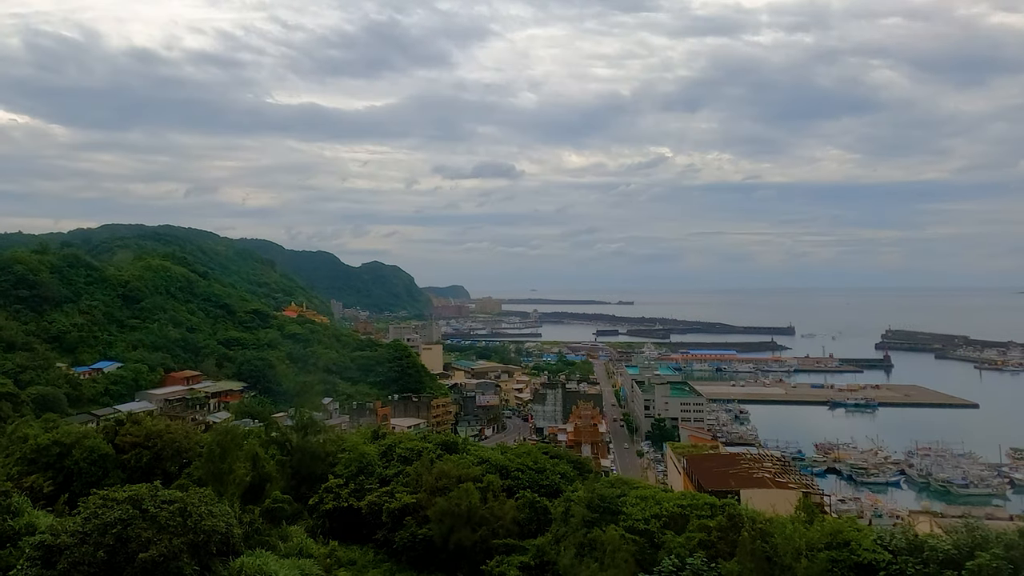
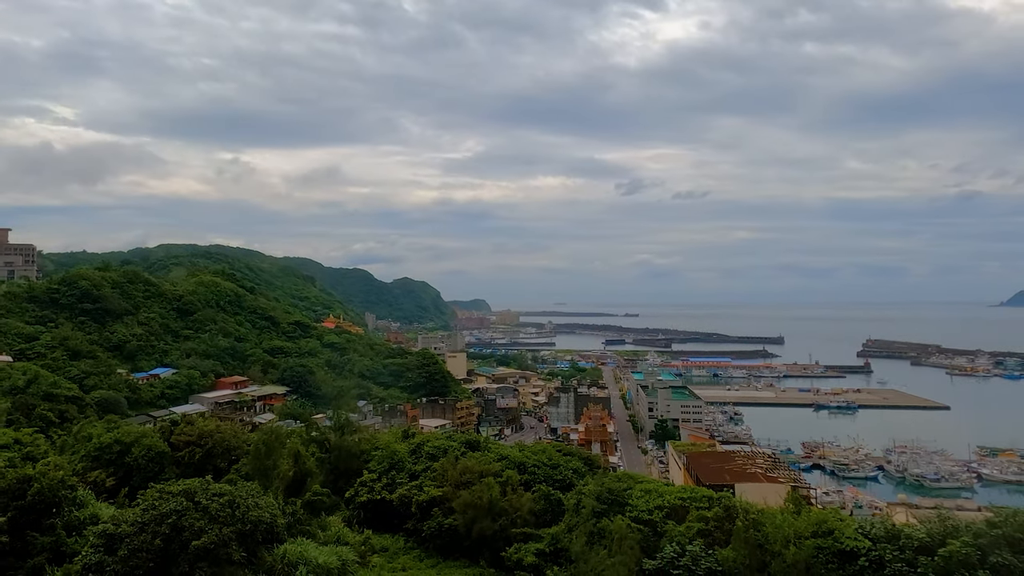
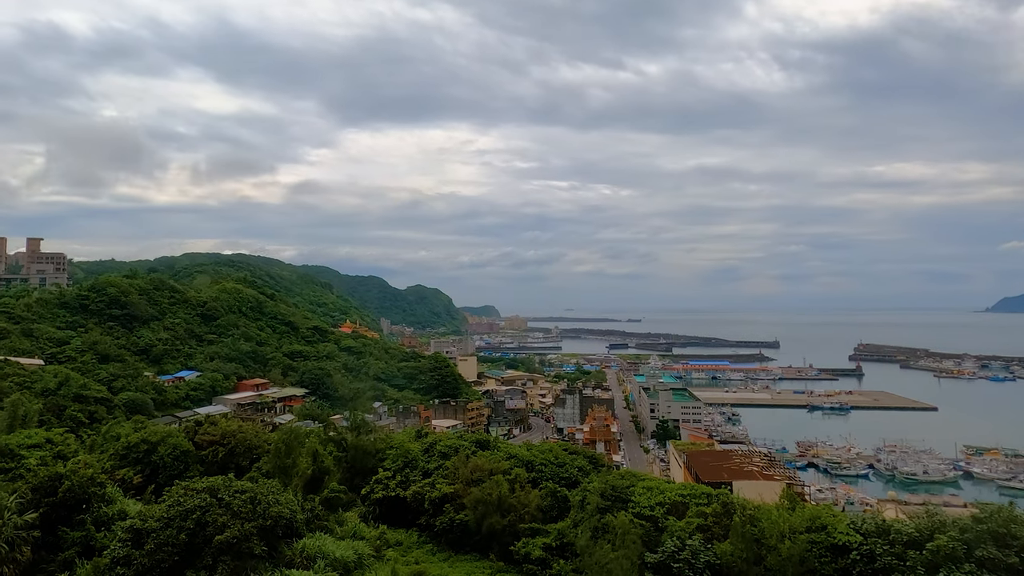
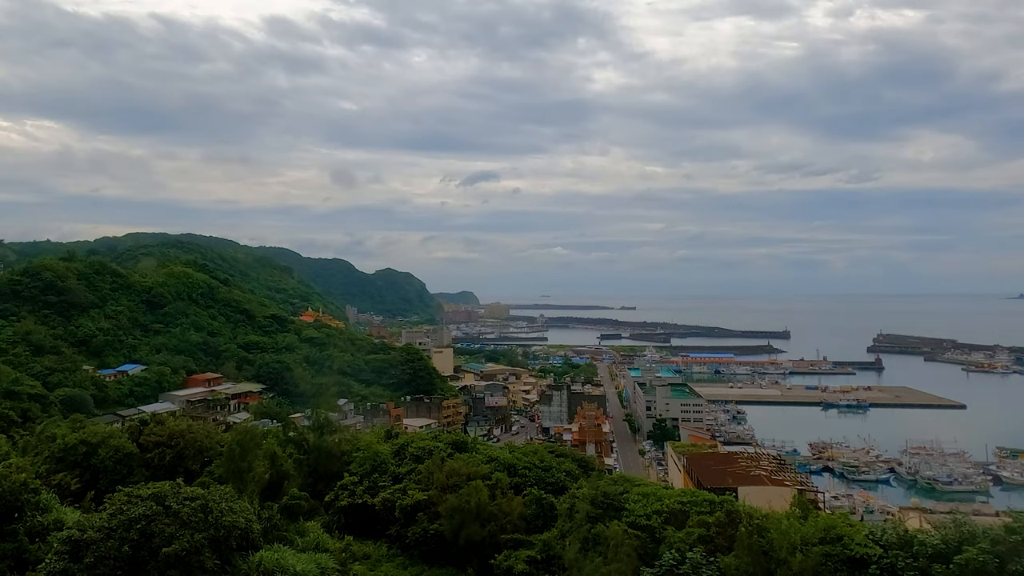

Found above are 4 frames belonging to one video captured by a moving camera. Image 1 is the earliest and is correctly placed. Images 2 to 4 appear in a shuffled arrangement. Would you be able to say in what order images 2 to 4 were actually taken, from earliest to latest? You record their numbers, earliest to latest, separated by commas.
4, 2, 3
